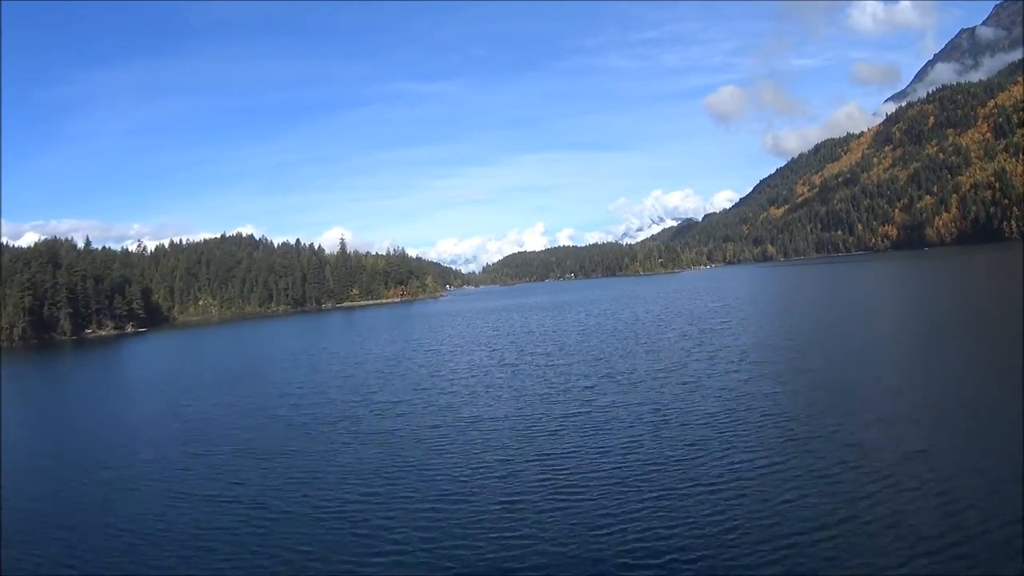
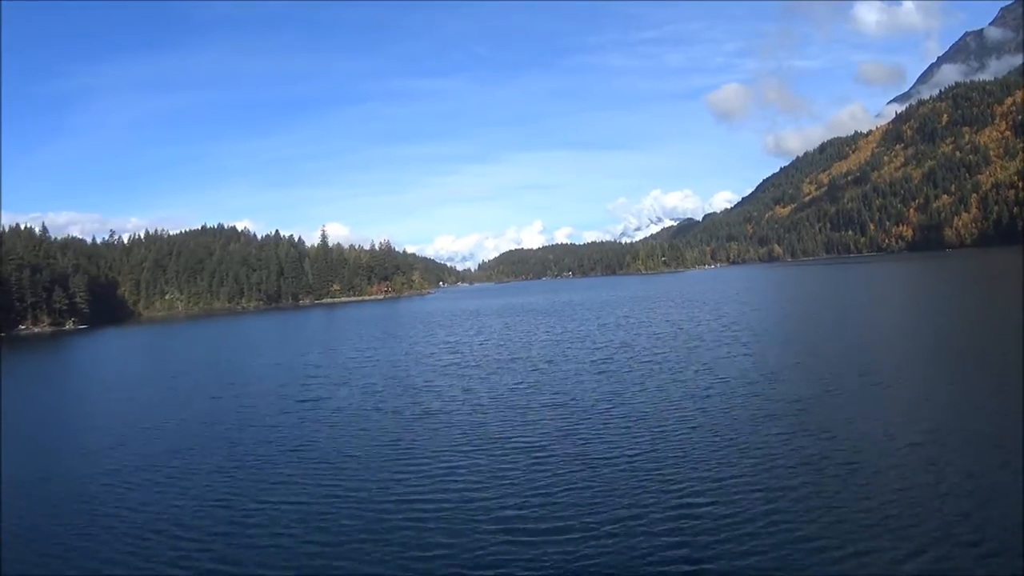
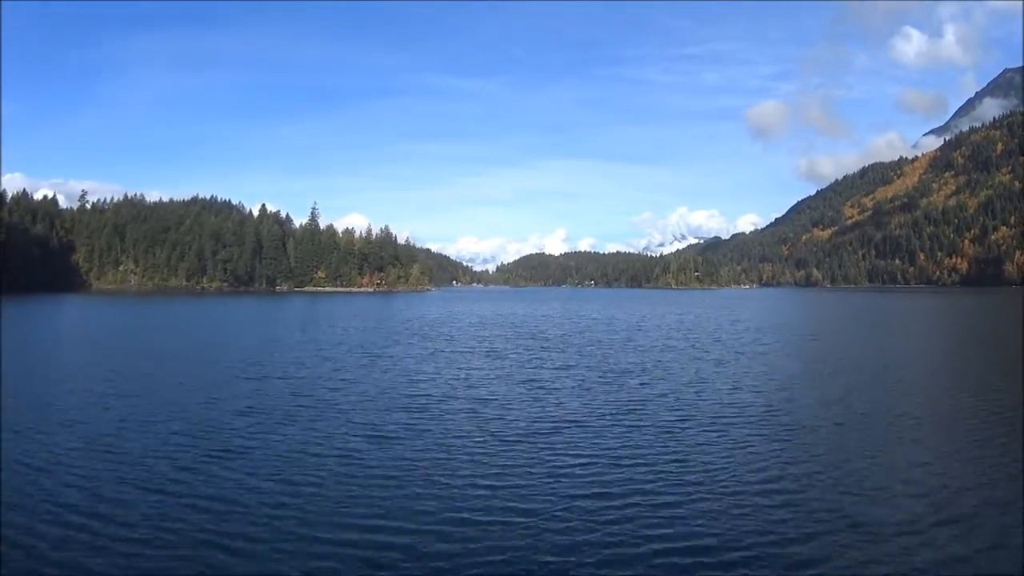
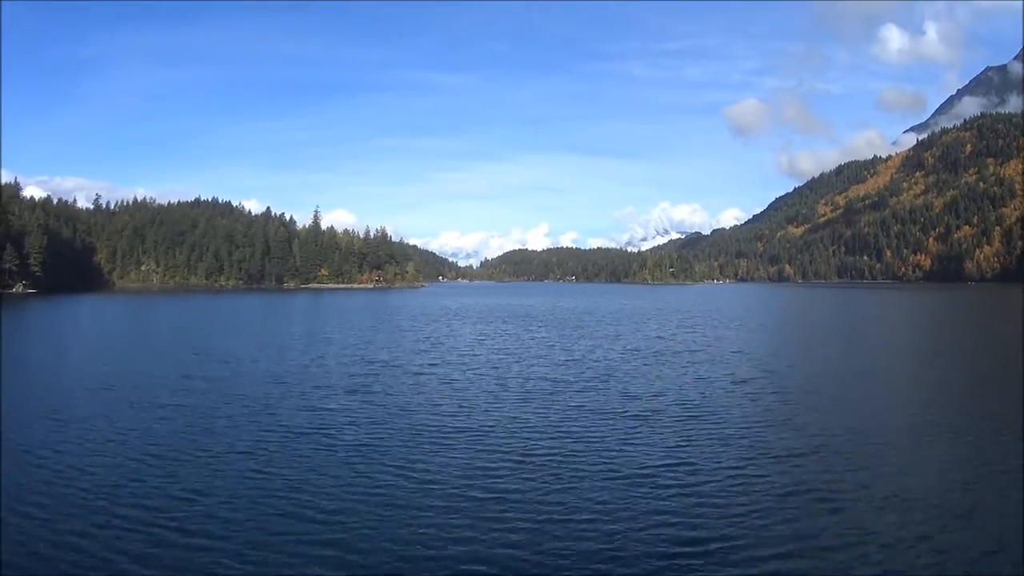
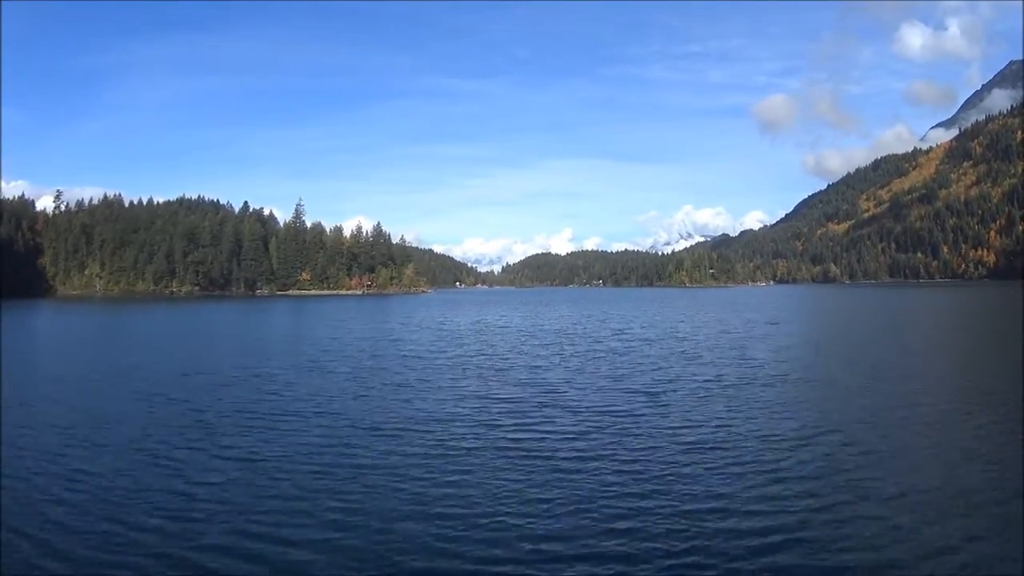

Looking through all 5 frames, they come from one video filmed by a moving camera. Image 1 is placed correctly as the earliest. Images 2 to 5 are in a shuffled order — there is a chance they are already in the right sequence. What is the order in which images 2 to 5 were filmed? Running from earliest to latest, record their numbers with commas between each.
2, 4, 3, 5
